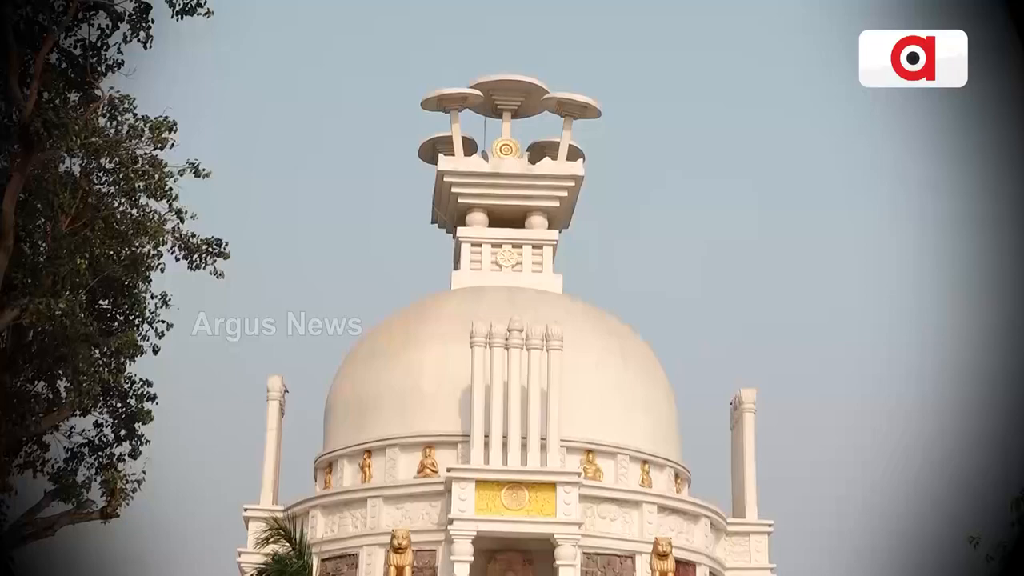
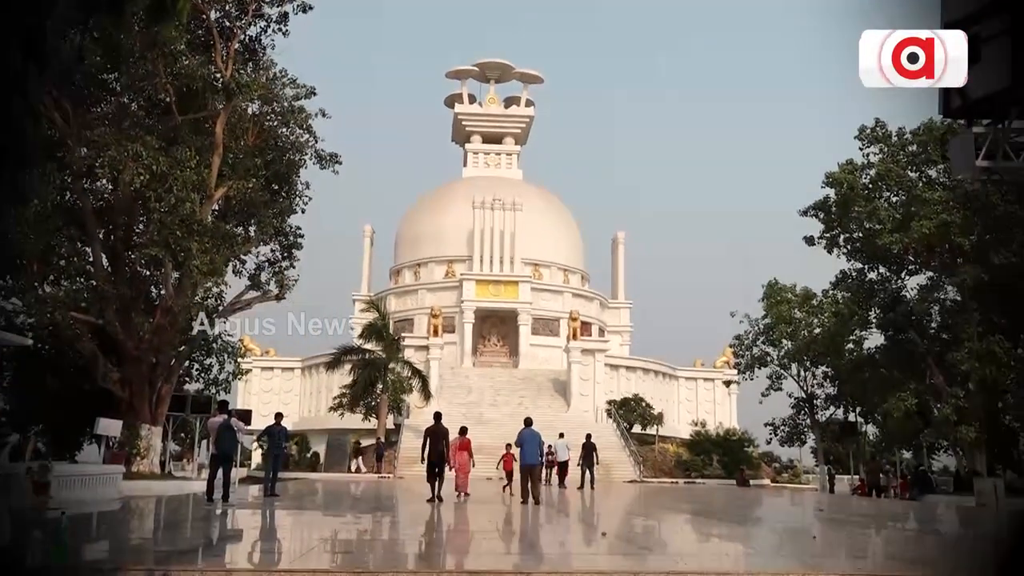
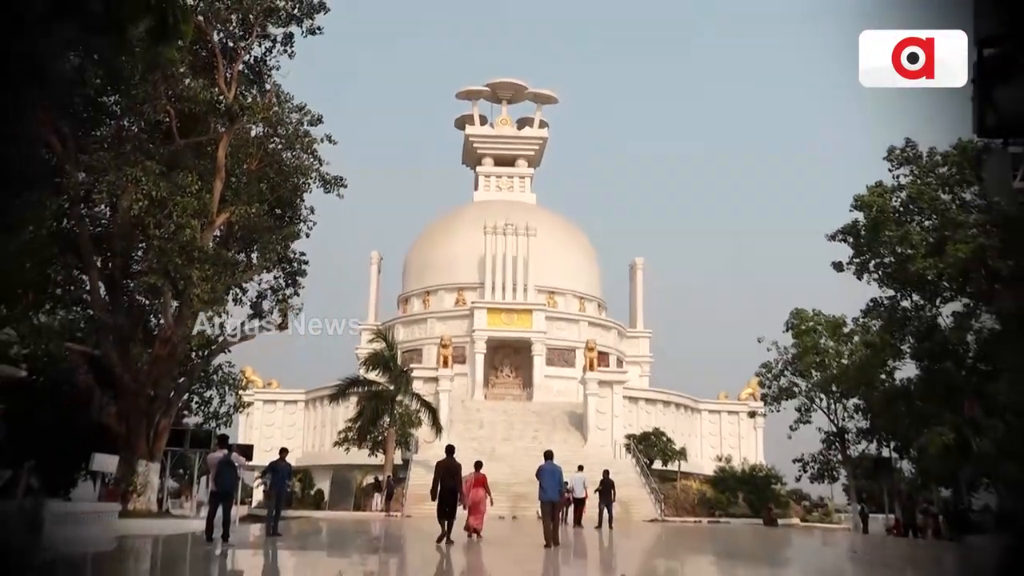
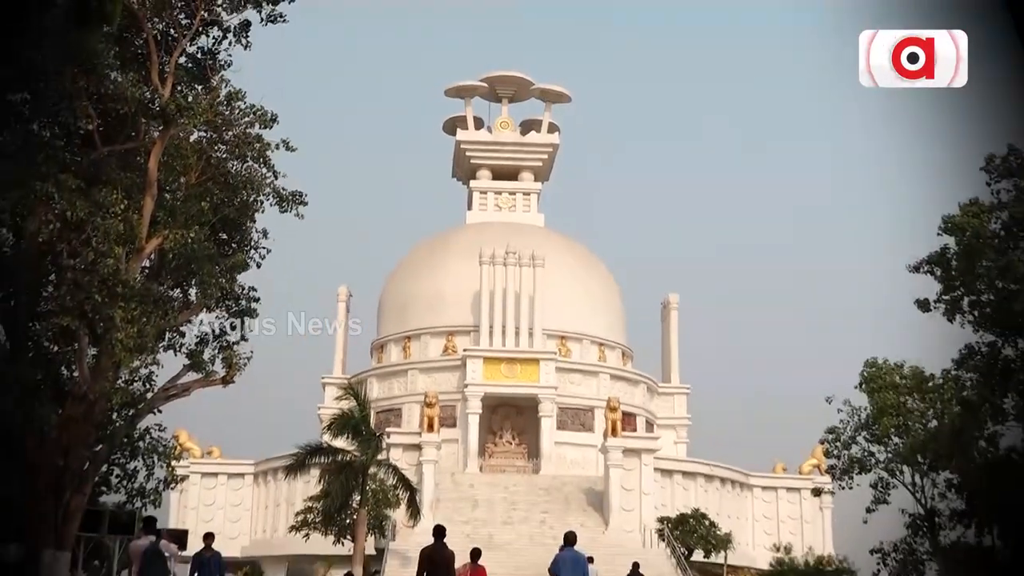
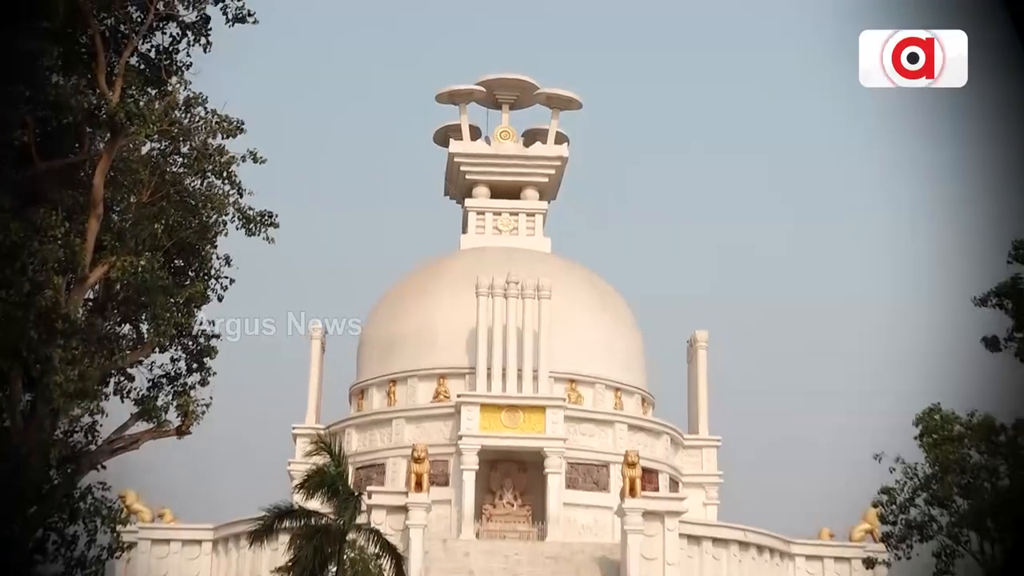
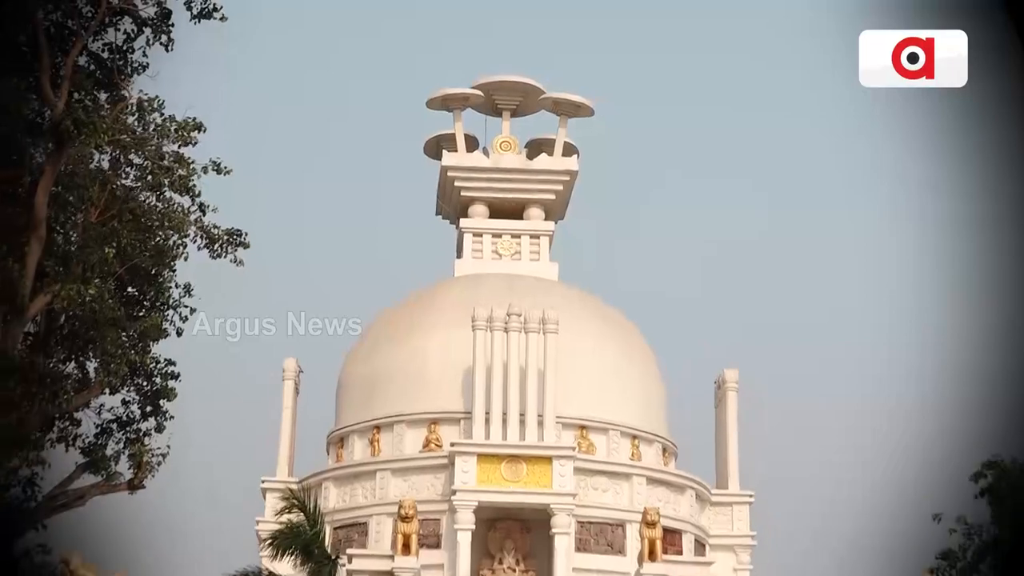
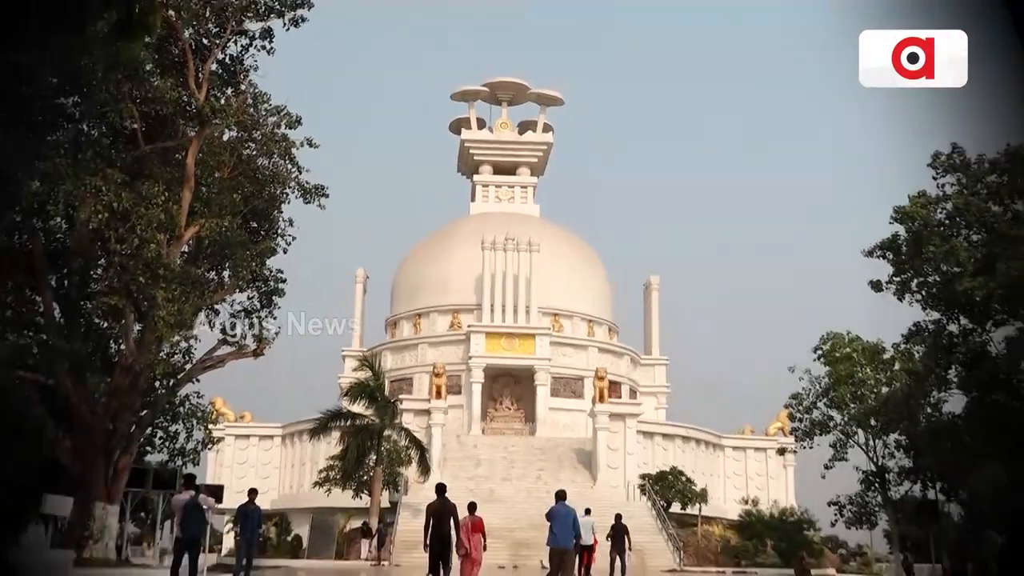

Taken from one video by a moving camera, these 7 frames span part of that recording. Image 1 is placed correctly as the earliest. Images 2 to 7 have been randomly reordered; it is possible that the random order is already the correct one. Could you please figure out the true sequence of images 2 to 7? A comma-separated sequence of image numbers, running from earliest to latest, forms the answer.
6, 5, 4, 7, 3, 2
